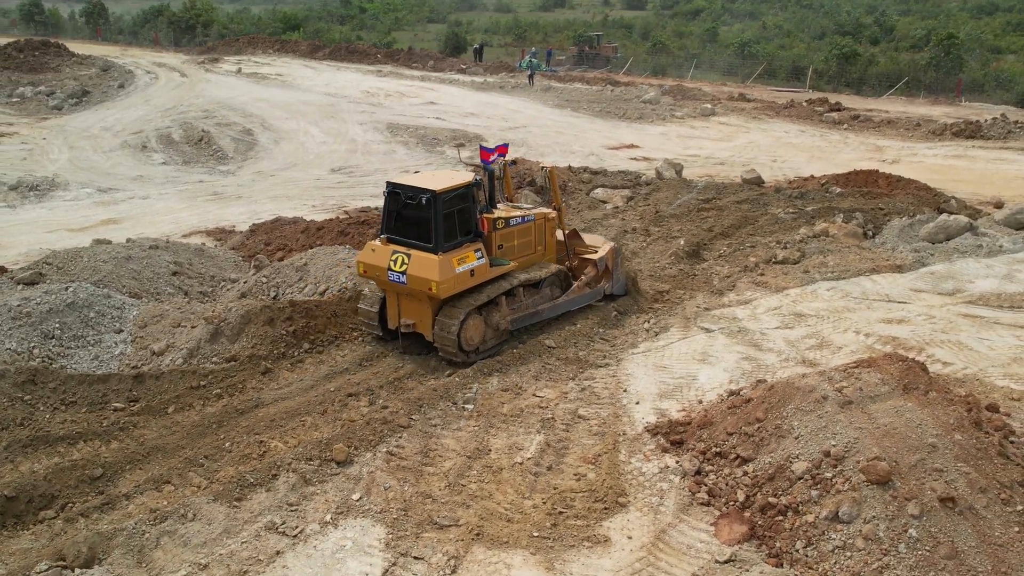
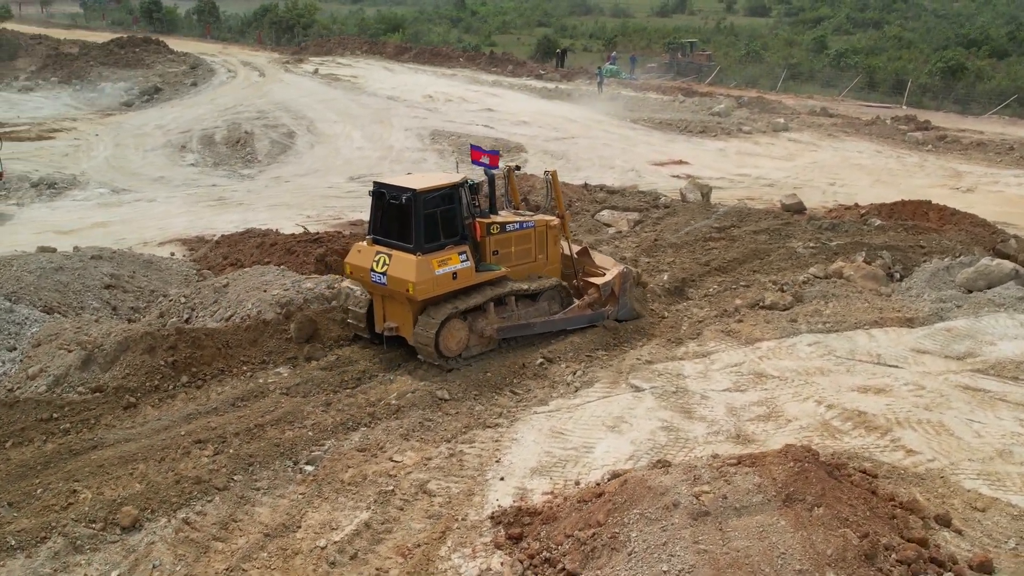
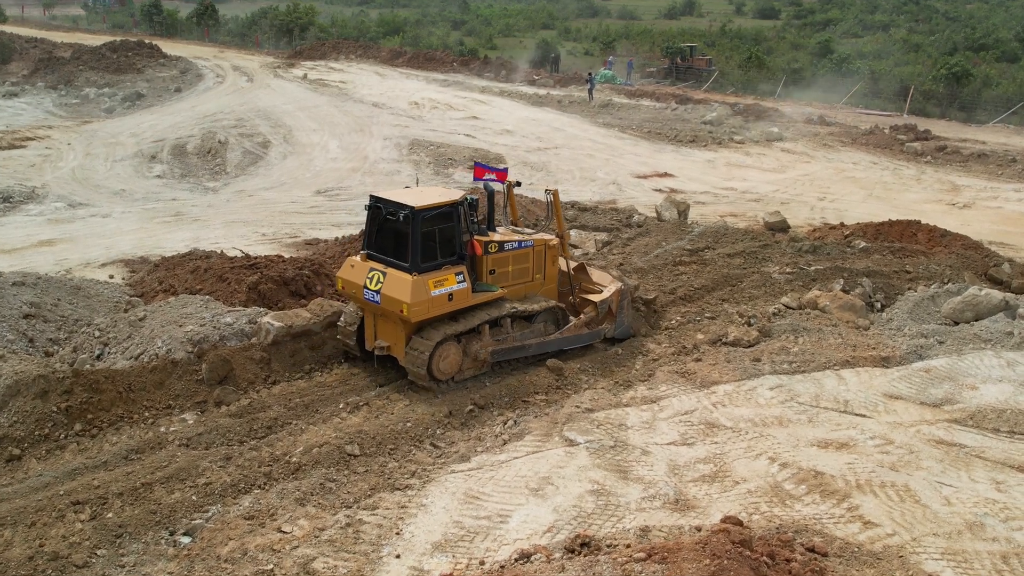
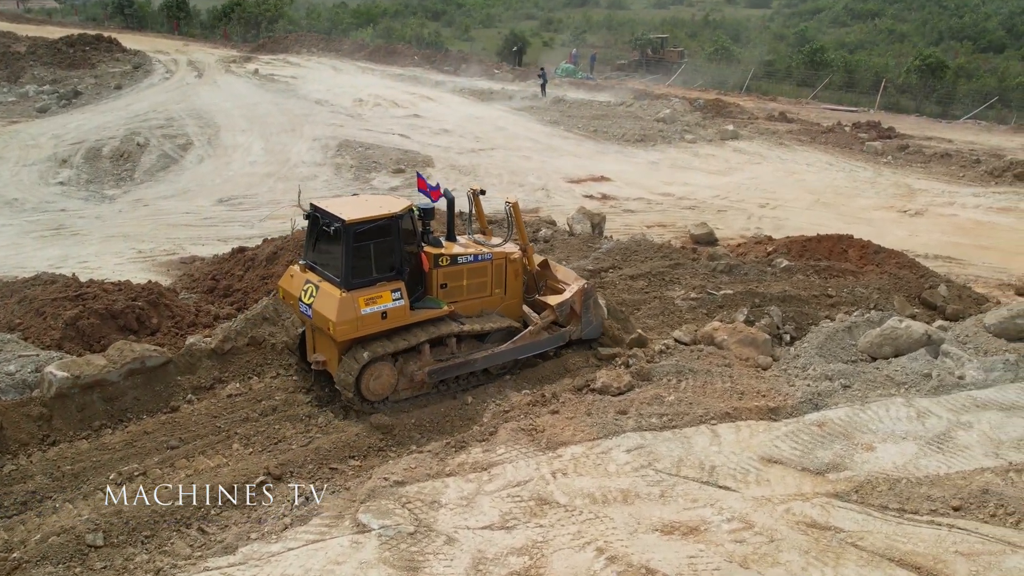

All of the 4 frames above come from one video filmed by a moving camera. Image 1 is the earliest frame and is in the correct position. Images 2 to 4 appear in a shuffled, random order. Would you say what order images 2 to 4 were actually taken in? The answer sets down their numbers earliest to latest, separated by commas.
2, 3, 4
